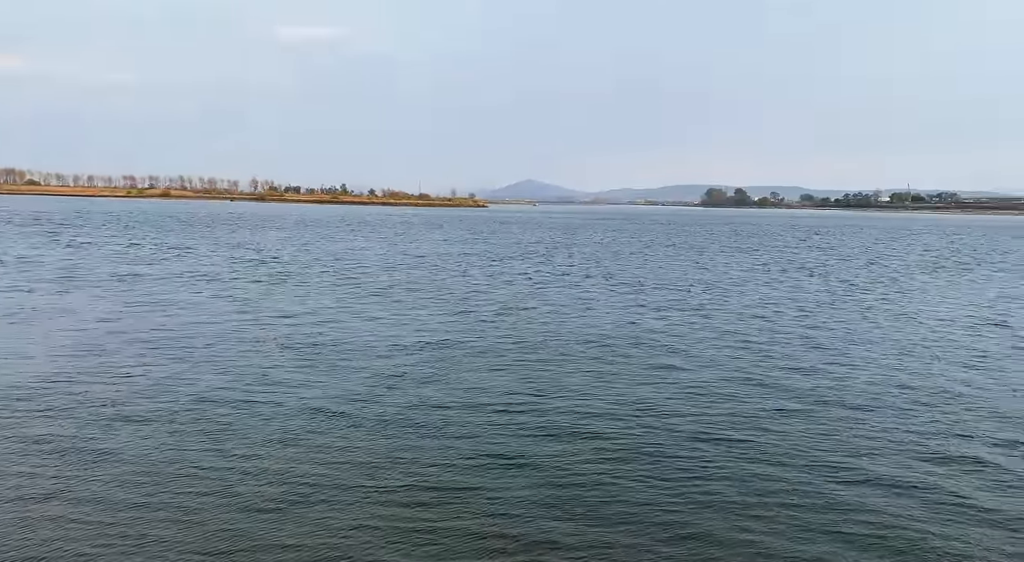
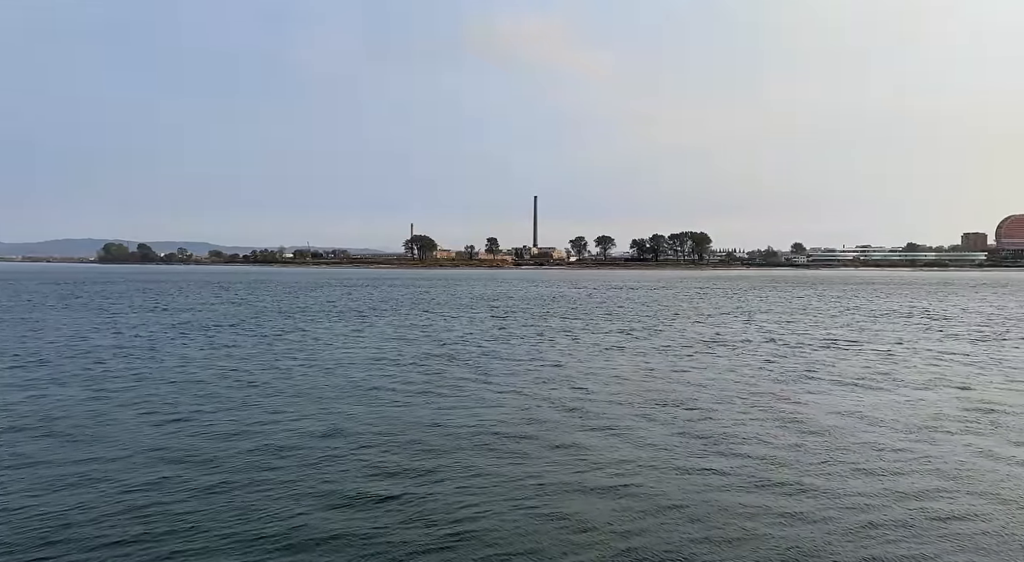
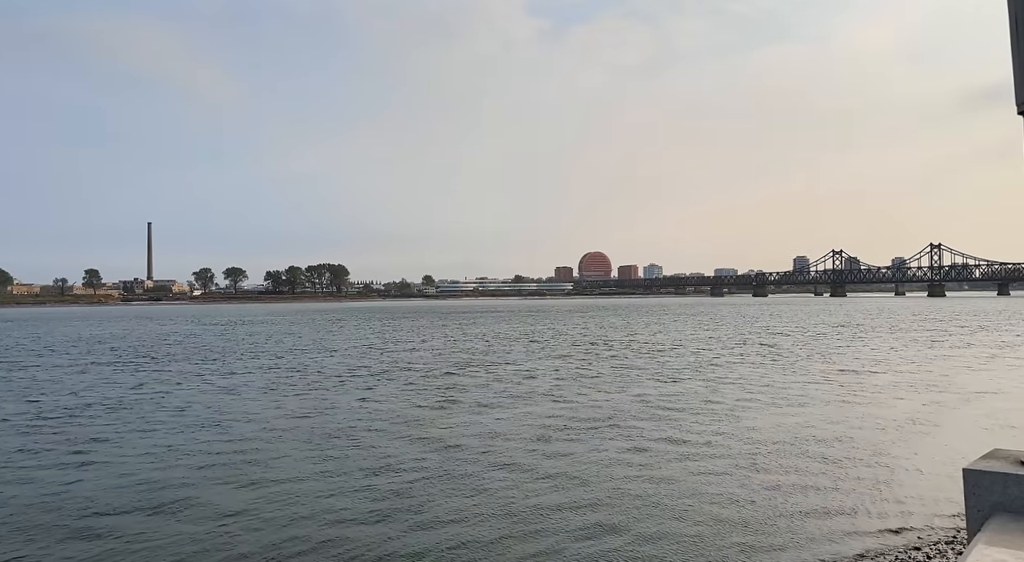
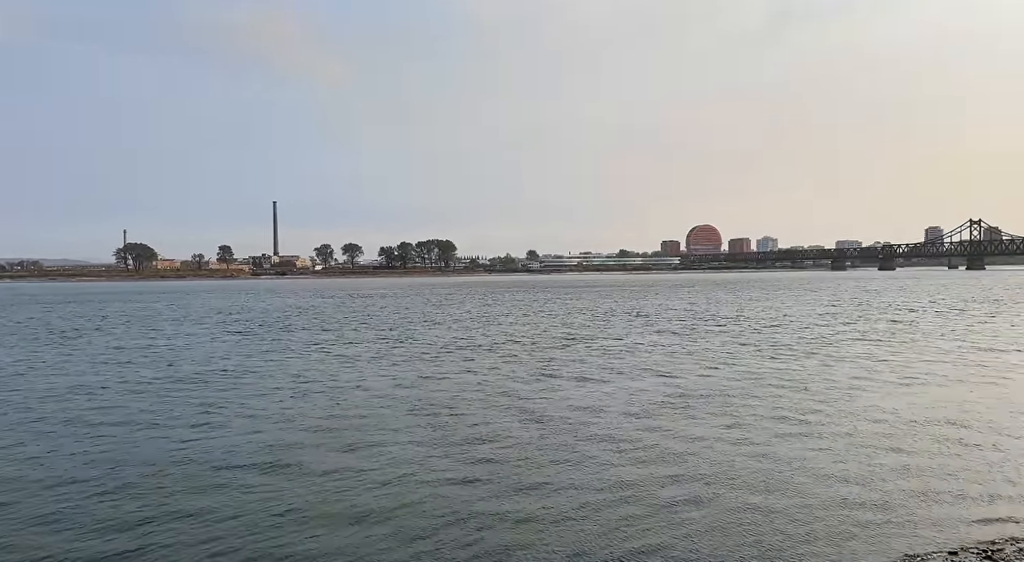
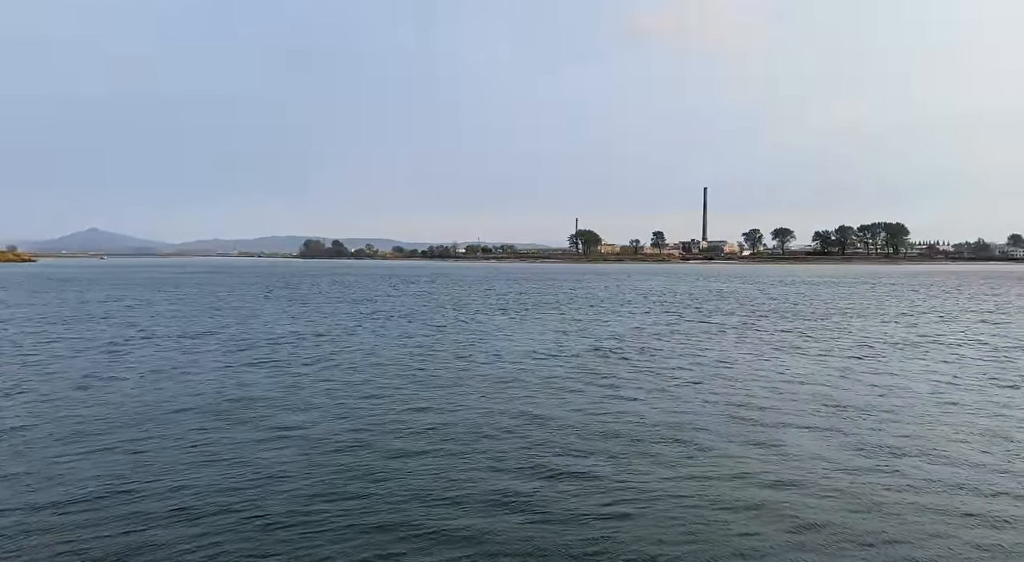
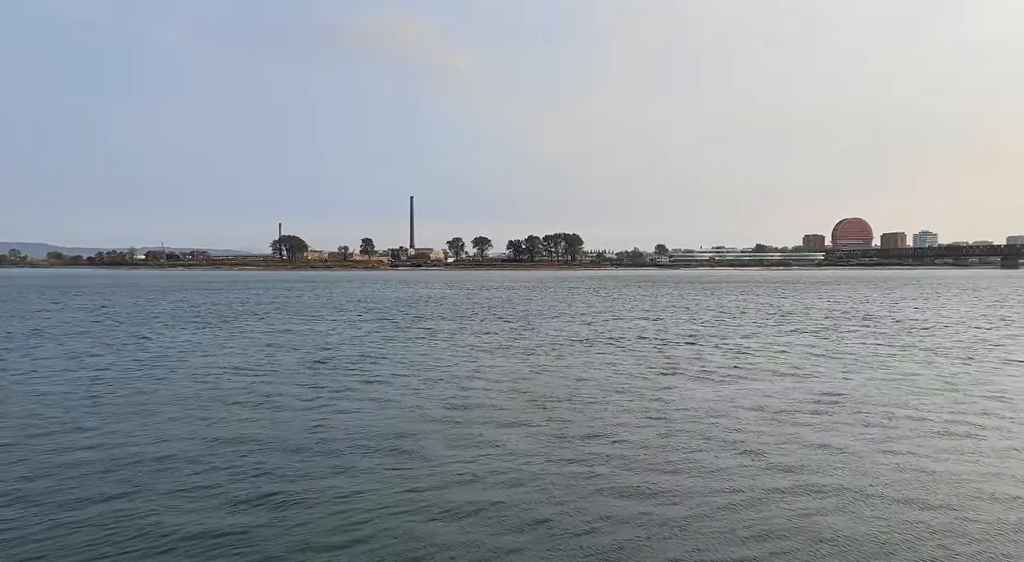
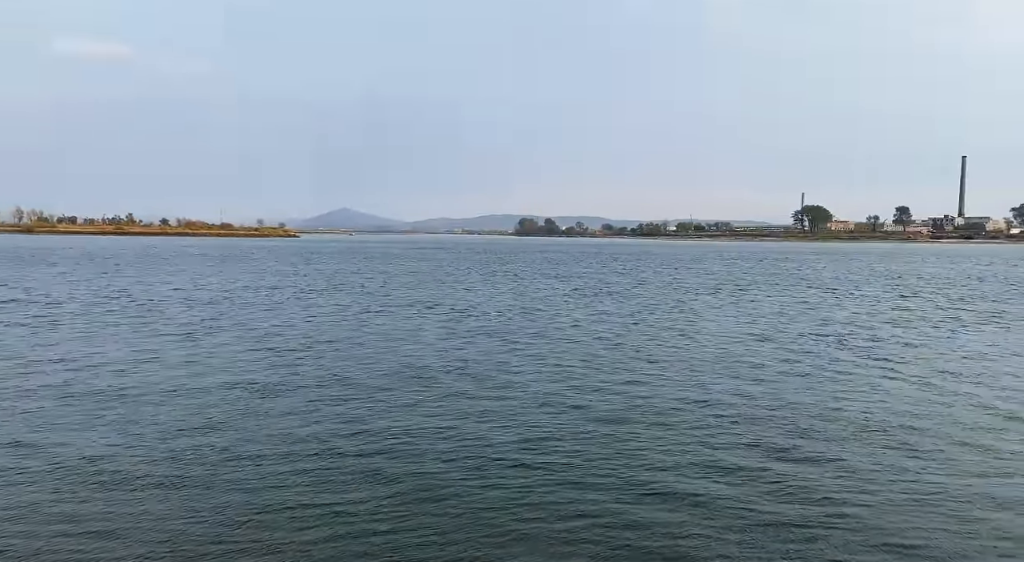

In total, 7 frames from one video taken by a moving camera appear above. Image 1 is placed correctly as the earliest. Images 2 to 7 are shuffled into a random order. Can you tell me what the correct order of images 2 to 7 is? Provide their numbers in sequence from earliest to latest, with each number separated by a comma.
7, 5, 2, 6, 4, 3
